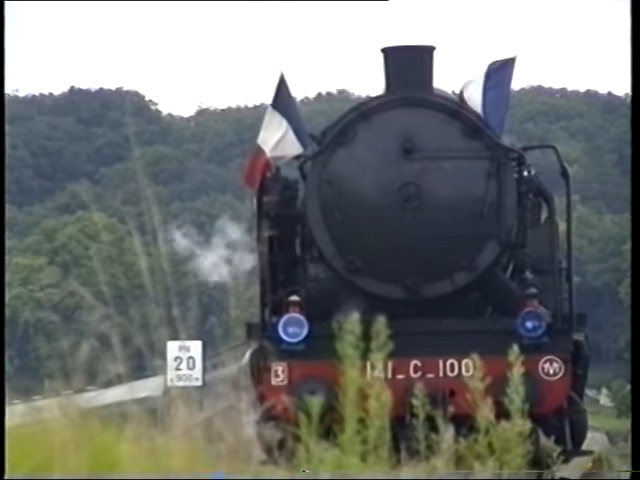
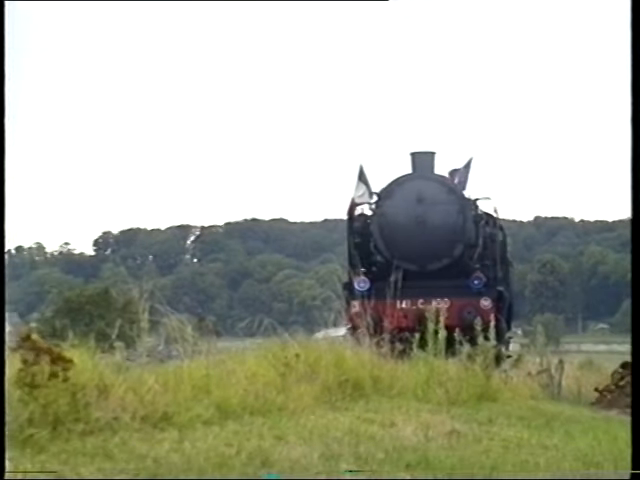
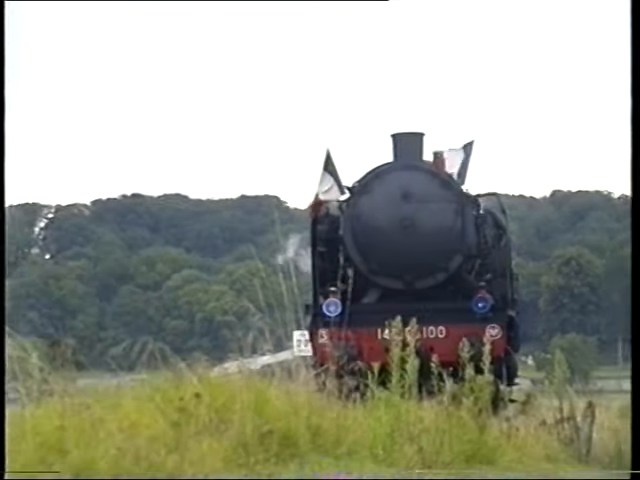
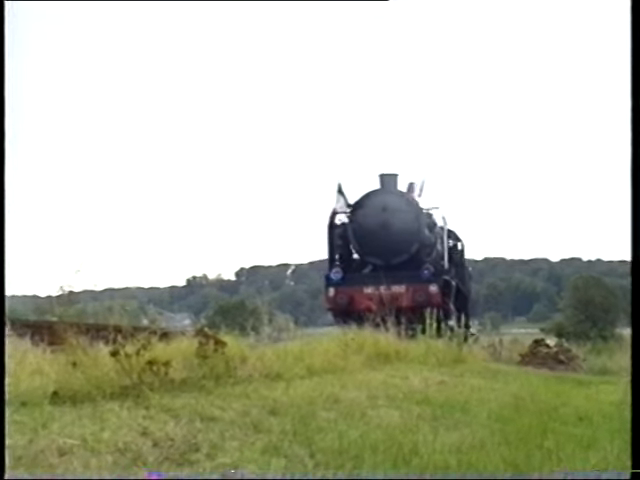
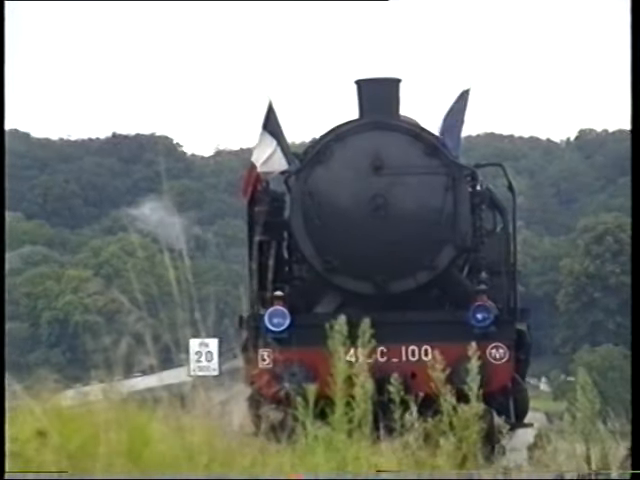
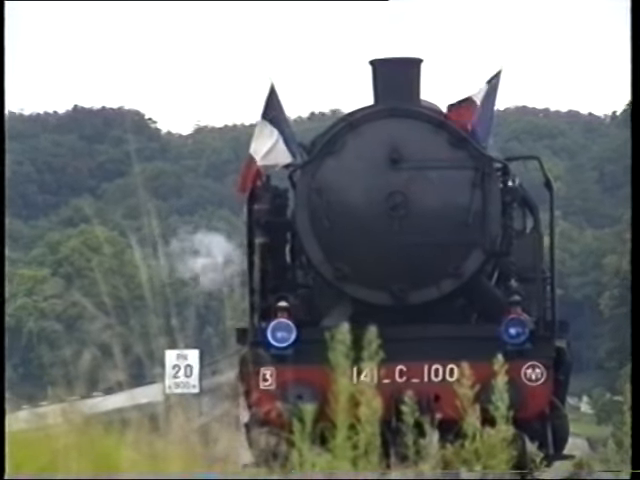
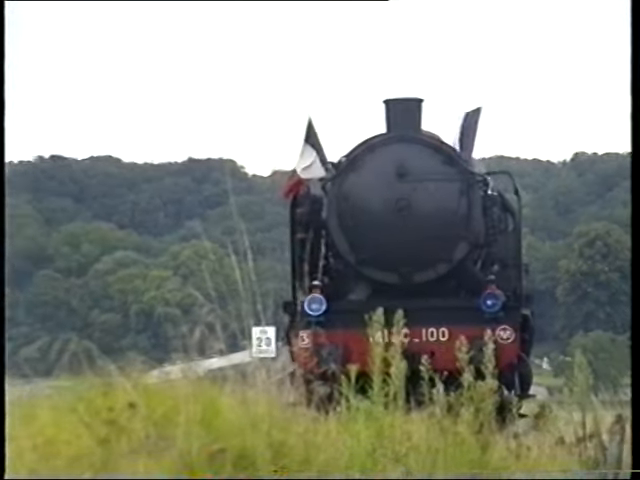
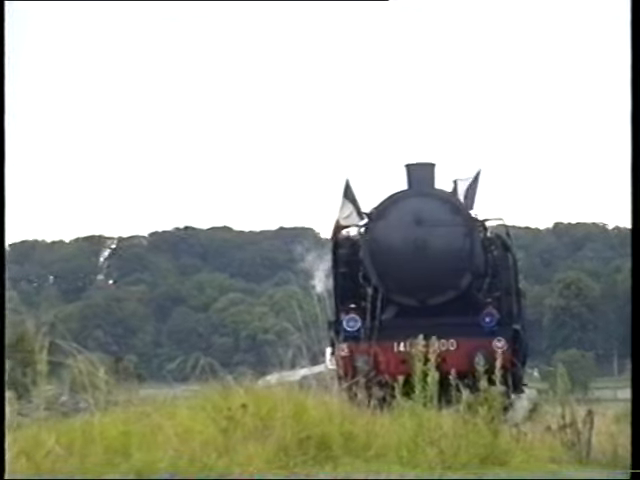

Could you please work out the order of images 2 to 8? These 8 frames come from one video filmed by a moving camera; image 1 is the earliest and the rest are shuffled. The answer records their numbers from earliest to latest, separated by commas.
6, 5, 7, 3, 8, 2, 4
